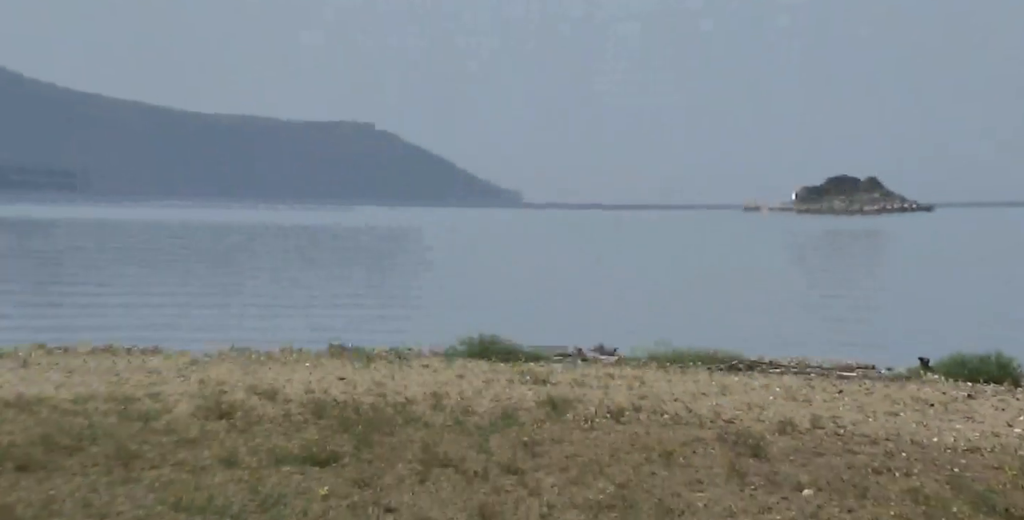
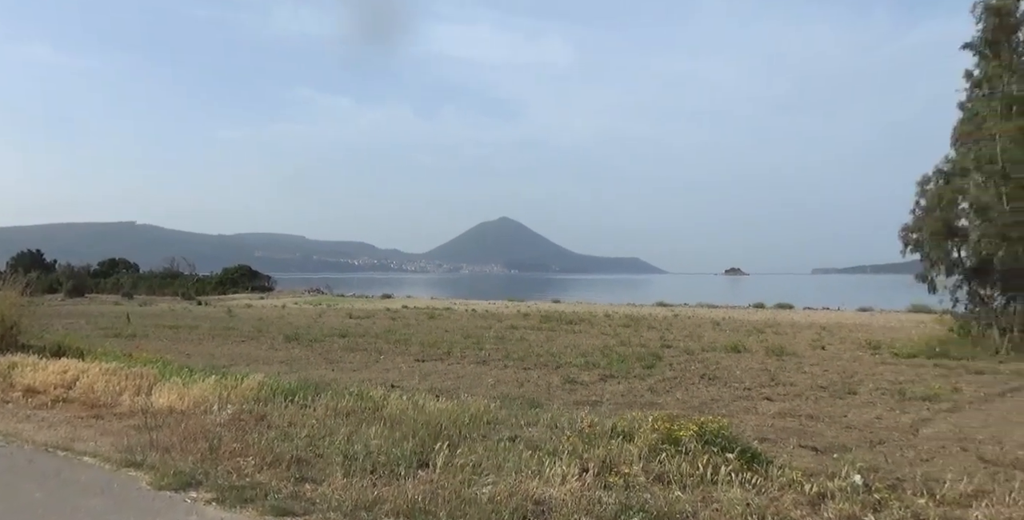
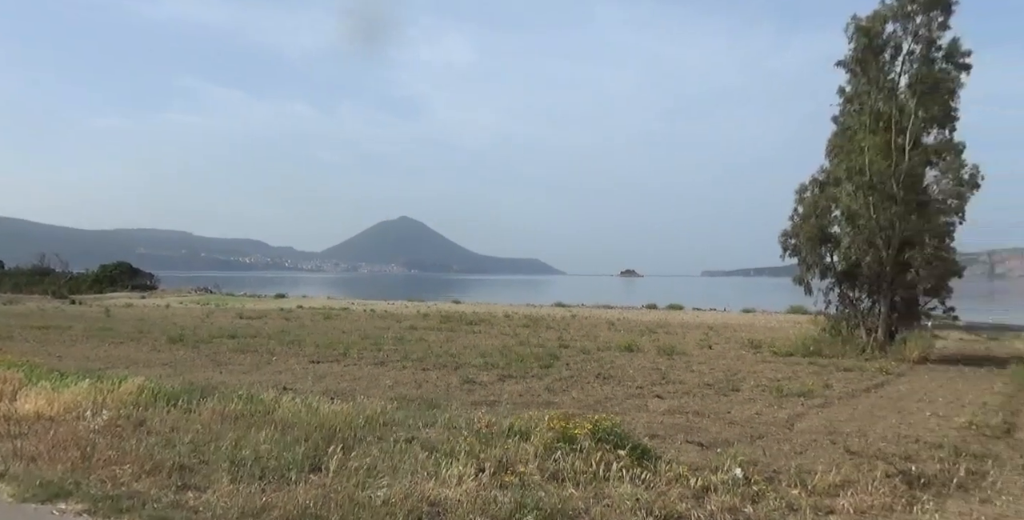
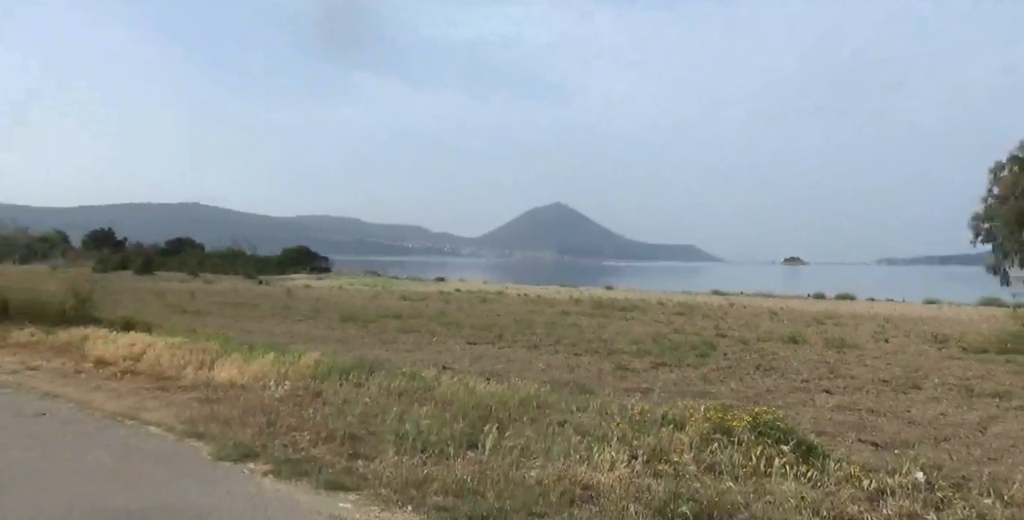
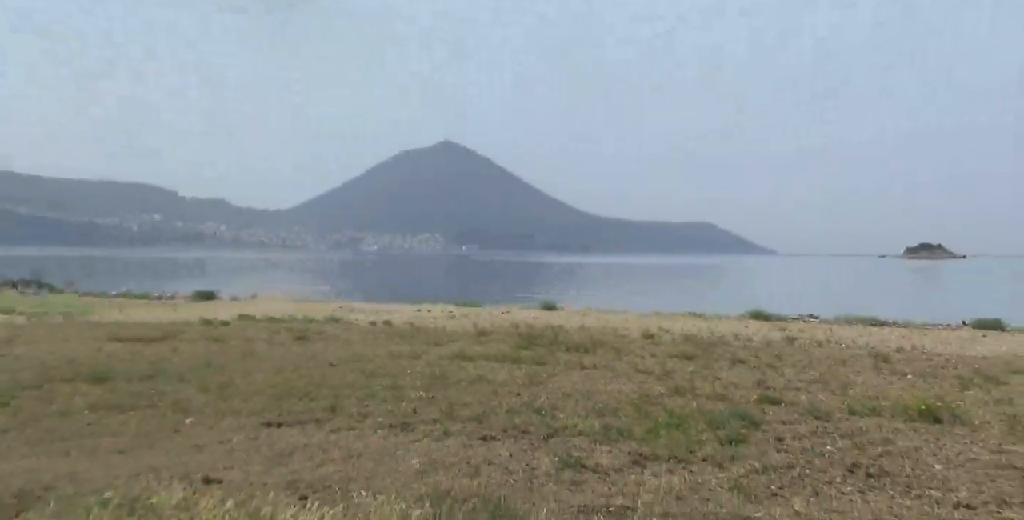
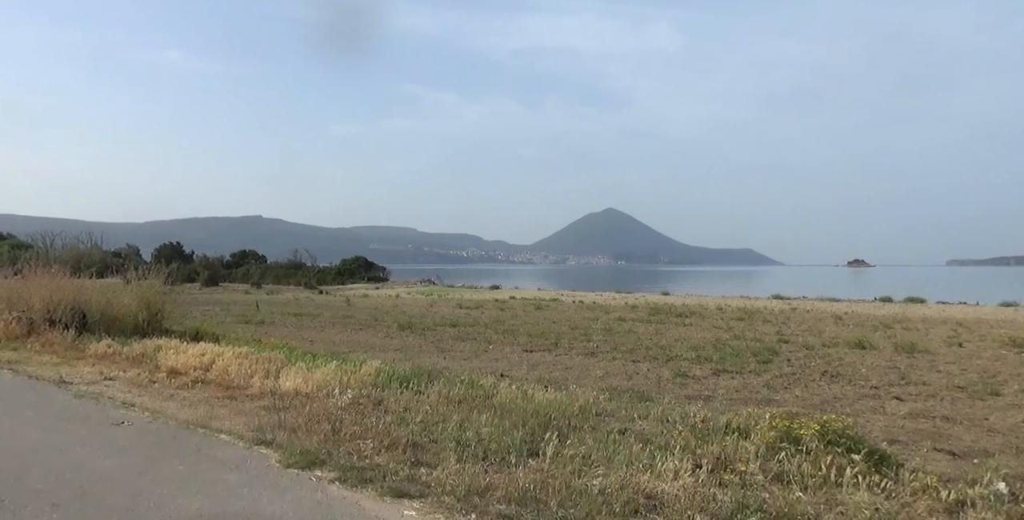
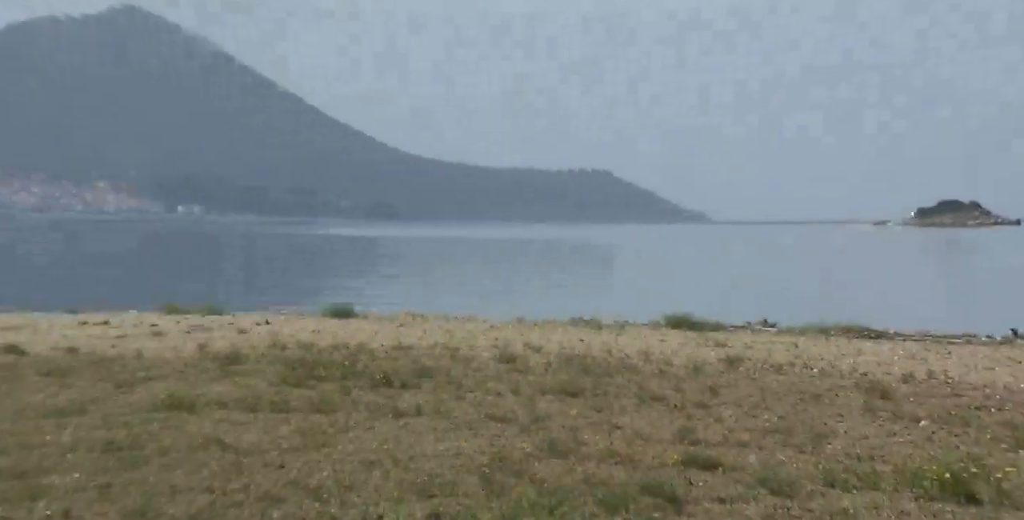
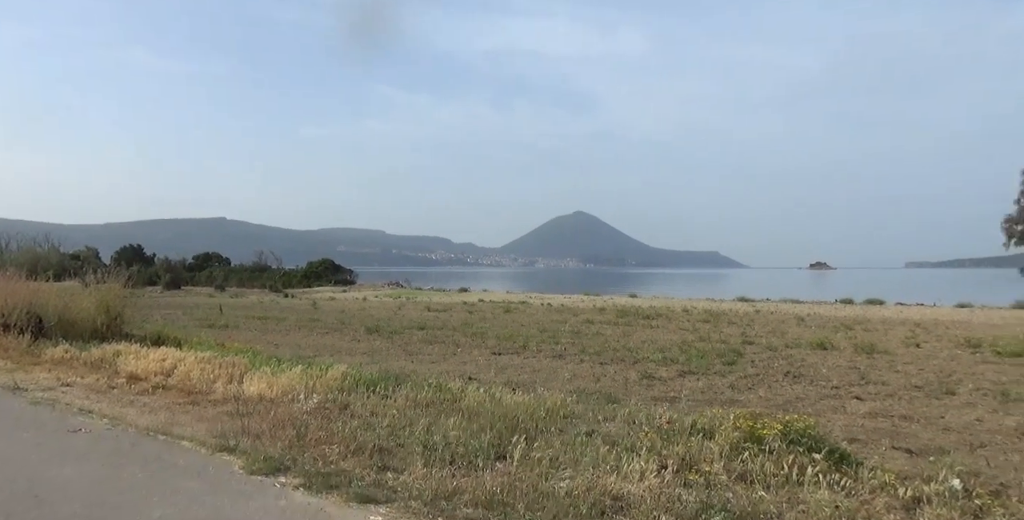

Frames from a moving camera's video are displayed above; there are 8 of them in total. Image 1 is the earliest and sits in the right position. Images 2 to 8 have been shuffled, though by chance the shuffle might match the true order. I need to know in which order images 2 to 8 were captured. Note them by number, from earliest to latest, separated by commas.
7, 5, 4, 6, 8, 2, 3
